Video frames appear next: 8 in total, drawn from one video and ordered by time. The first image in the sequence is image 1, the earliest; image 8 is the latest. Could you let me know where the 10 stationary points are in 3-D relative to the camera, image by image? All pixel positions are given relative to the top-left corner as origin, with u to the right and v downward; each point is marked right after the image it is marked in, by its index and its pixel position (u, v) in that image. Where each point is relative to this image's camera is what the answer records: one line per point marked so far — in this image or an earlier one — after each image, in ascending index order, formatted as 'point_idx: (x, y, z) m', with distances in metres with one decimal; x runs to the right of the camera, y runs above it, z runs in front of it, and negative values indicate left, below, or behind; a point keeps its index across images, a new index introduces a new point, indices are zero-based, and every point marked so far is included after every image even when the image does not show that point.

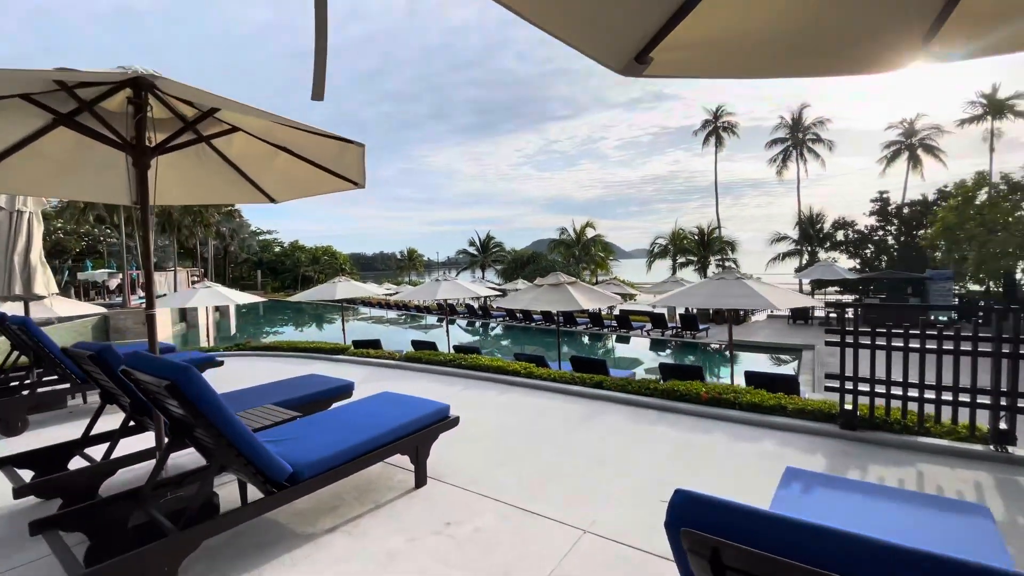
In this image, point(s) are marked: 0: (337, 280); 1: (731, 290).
0: (-3.0, +0.2, +8.2) m
1: (+2.3, 0.0, +5.0) m
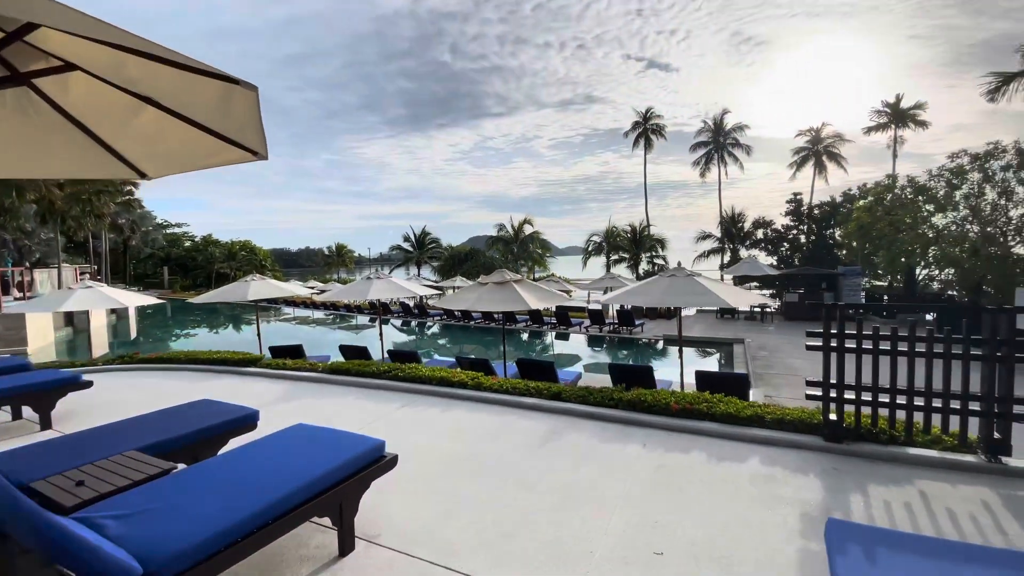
0: (-4.0, +0.2, +7.2) m
1: (+1.8, 0.0, +4.8) m
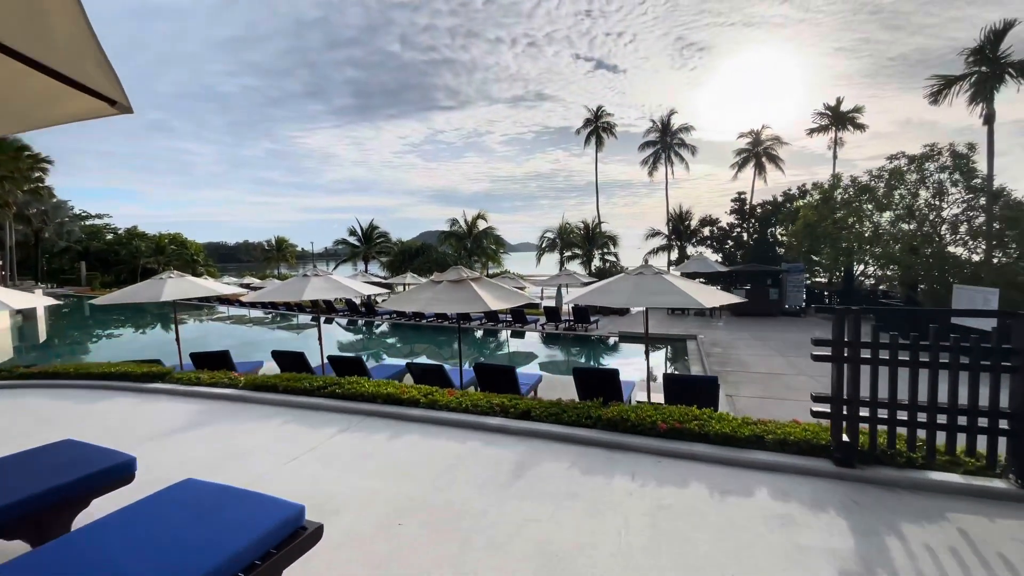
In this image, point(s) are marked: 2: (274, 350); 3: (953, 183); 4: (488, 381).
0: (-4.6, +0.2, +6.3) m
1: (+1.4, 0.0, +4.5) m
2: (-3.2, -0.8, +6.3) m
3: (+10.1, +2.4, +10.8) m
4: (-0.2, -1.1, +5.4) m
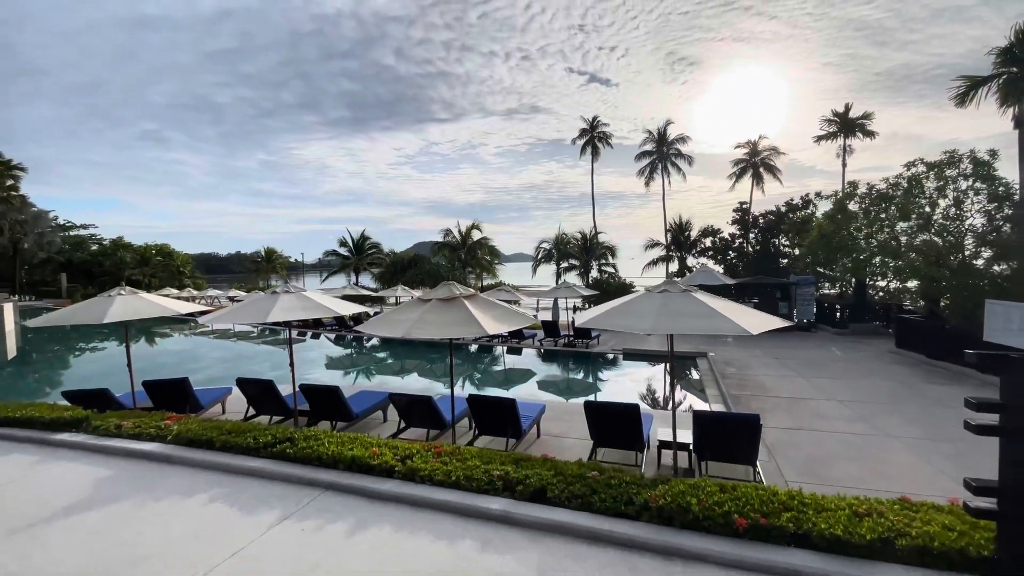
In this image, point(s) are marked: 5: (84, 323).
0: (-4.6, 0.0, +5.5) m
1: (+1.4, -0.2, +3.8) m
2: (-3.2, -1.1, +5.5) m
3: (+10.0, +2.1, +10.2) m
4: (-0.2, -1.3, +4.7) m
5: (-4.5, -0.4, +5.0) m
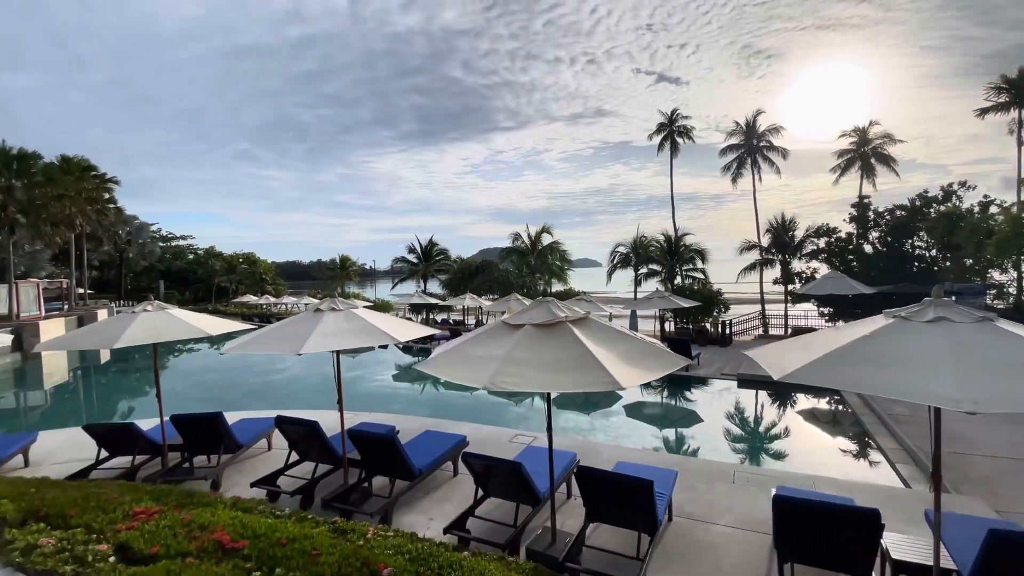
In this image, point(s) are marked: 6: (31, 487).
0: (-3.6, -0.2, +4.6) m
1: (+2.1, -0.3, +2.1) m
2: (-2.2, -1.2, +4.4) m
3: (+11.6, +1.9, +7.3) m
4: (+0.6, -1.4, +3.1) m
5: (-3.6, -0.5, +4.0) m
6: (-2.9, -1.2, +2.8) m
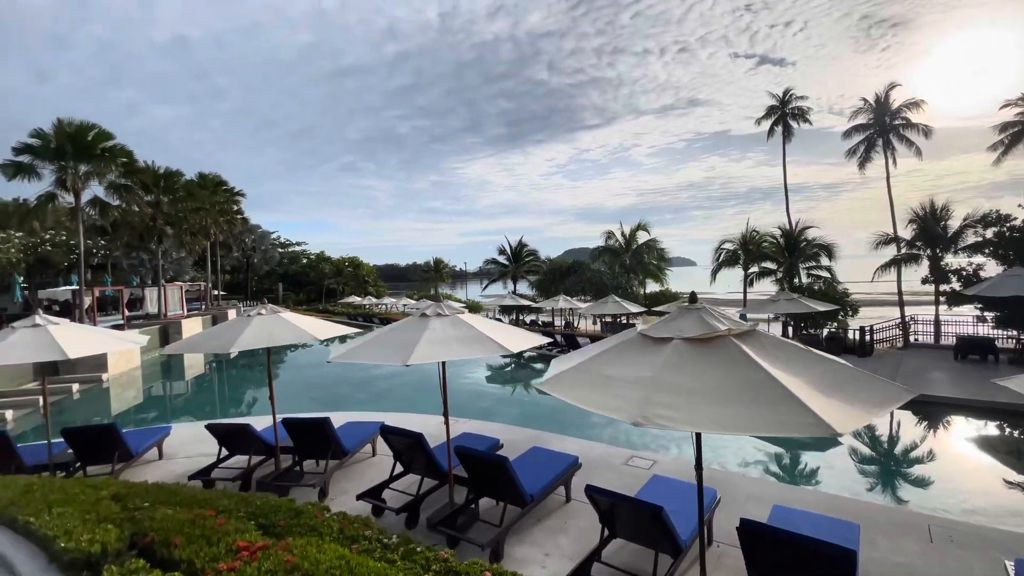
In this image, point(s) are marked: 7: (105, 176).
0: (-2.5, -0.2, +4.7) m
1: (+2.7, -0.3, +1.1) m
2: (-1.1, -1.2, +4.2) m
3: (+12.9, +1.9, +4.5) m
4: (+1.4, -1.4, +2.4) m
5: (-2.6, -0.6, +4.1) m
6: (-2.1, -1.2, +2.7) m
7: (-11.8, +3.2, +13.5) m
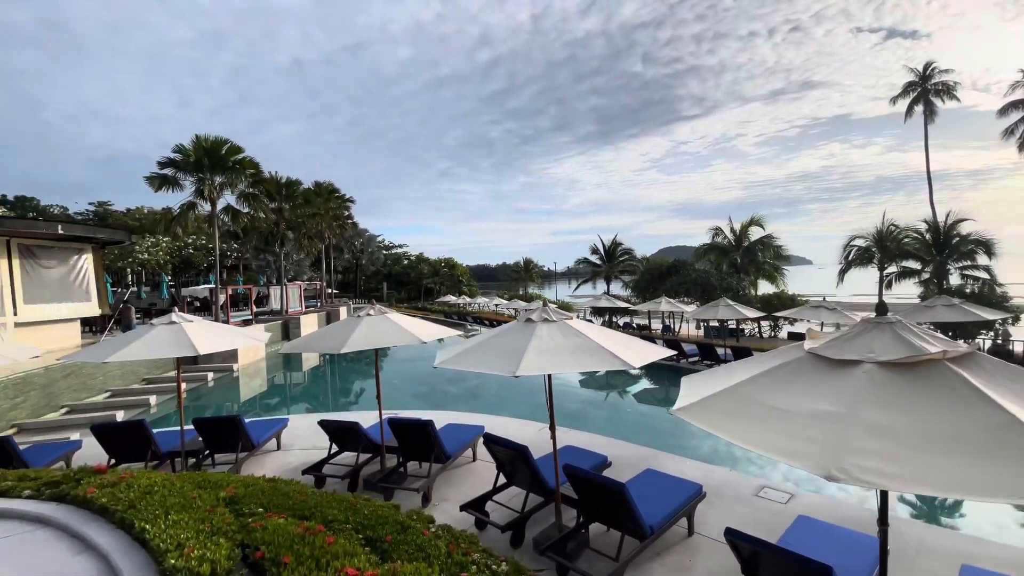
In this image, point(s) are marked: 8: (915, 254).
0: (-1.5, -0.2, +4.7) m
1: (+2.9, -0.3, +0.3) m
2: (-0.2, -1.3, +4.0) m
3: (+13.7, +1.8, +1.7) m
4: (+1.9, -1.5, +1.8) m
5: (-1.7, -0.6, +4.2) m
6: (-1.5, -1.2, +2.7) m
7: (-8.9, +3.3, +15.2) m
8: (+13.1, +1.1, +15.3) m
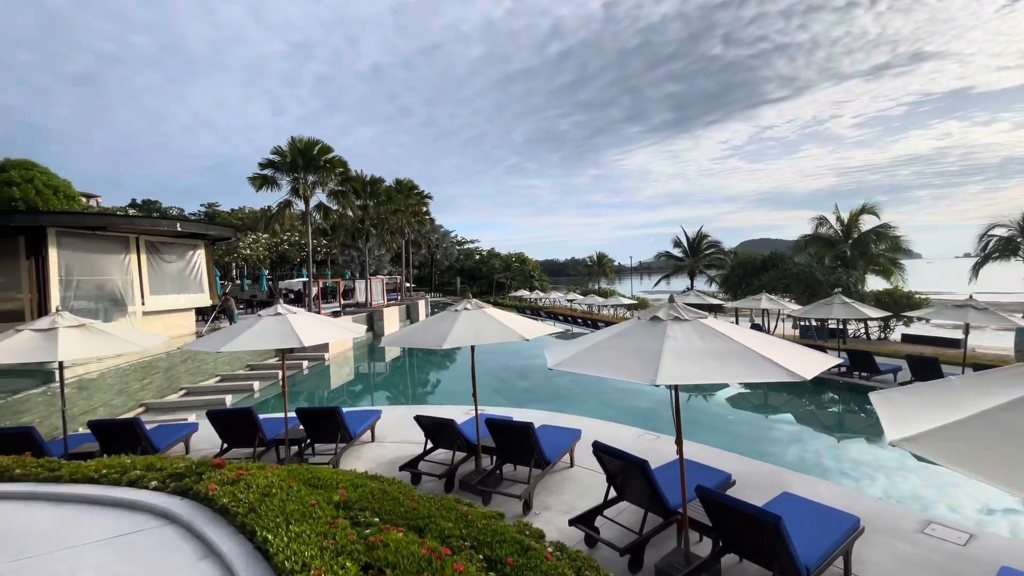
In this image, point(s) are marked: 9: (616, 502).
0: (-0.5, -0.2, +4.5) m
1: (+3.2, -0.4, -0.5) m
2: (+0.7, -1.2, +3.6) m
3: (+14.0, +1.8, -0.7) m
4: (+2.5, -1.5, +1.2) m
5: (-0.8, -0.5, +4.0) m
6: (-0.8, -1.2, +2.6) m
7: (-6.3, +3.5, +15.9) m
8: (+15.5, +1.2, +12.8) m
9: (+0.8, -1.7, +3.8) m
